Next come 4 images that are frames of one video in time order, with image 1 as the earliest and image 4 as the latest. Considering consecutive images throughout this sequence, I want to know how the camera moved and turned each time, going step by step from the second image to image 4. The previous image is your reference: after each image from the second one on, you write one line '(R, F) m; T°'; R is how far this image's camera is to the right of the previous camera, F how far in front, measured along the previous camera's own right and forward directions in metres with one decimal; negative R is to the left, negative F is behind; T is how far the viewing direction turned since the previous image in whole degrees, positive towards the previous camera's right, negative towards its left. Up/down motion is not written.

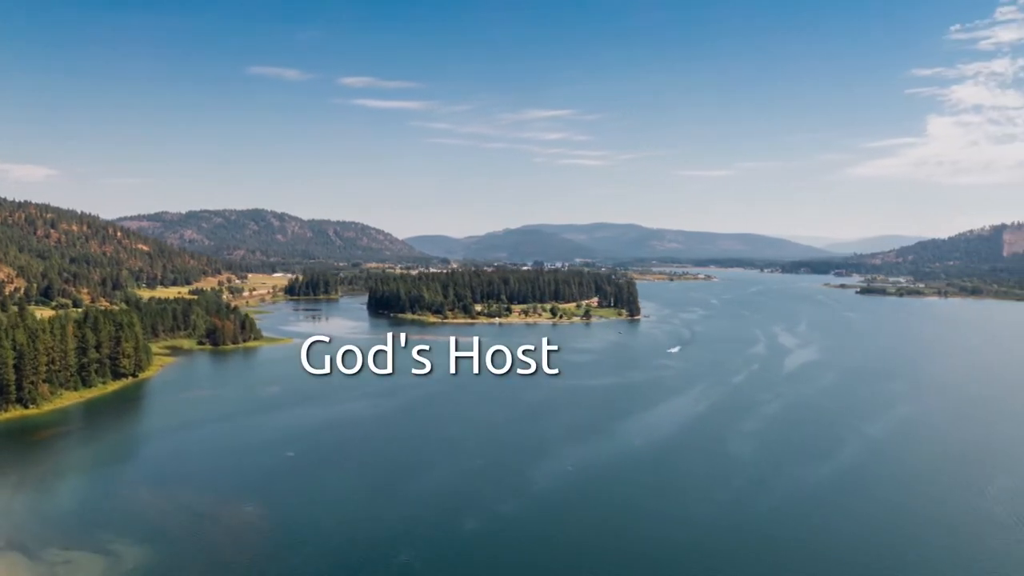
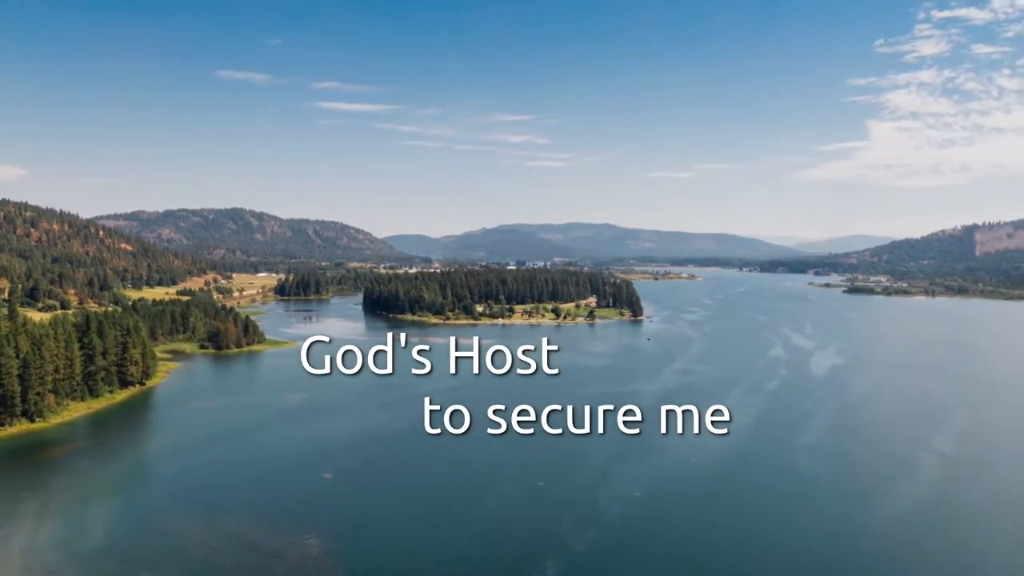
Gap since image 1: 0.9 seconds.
(-2.7, +2.3) m; +1°
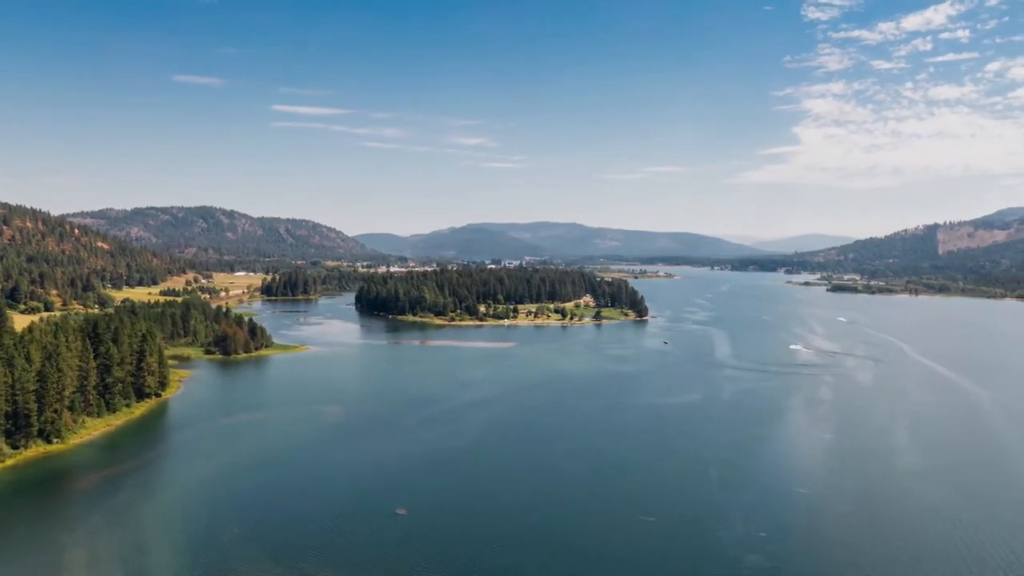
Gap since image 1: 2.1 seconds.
(-3.8, +3.1) m; +2°
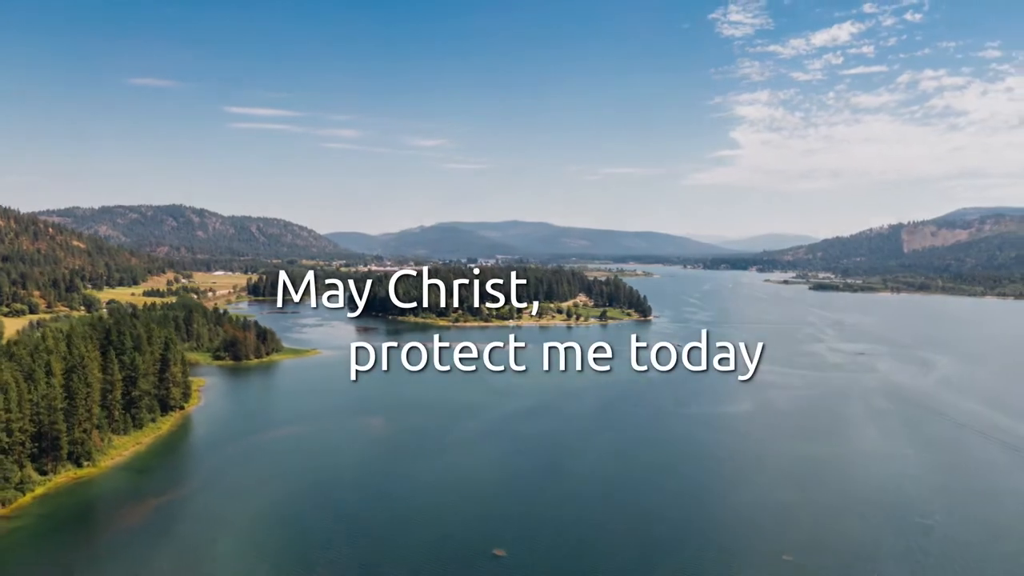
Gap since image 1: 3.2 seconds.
(-3.7, +2.6) m; +2°
